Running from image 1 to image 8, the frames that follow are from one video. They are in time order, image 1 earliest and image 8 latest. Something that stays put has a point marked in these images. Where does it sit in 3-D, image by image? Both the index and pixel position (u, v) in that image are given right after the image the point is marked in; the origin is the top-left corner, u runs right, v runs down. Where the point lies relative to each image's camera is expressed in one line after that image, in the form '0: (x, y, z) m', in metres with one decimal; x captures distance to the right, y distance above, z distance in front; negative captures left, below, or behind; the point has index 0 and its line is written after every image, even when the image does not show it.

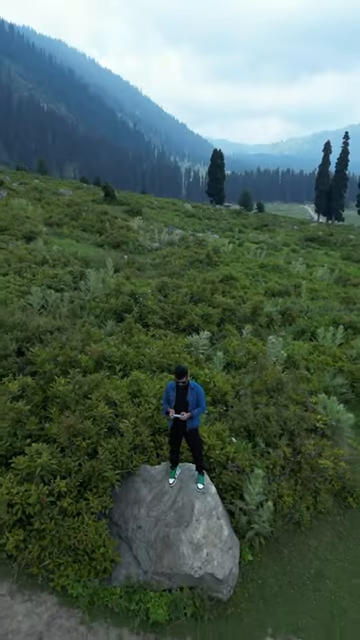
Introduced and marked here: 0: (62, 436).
0: (-3.0, -3.0, +5.3) m
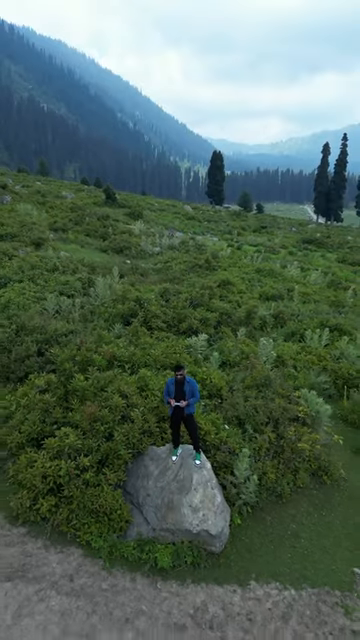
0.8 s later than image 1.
0: (-3.0, -3.2, +6.3) m
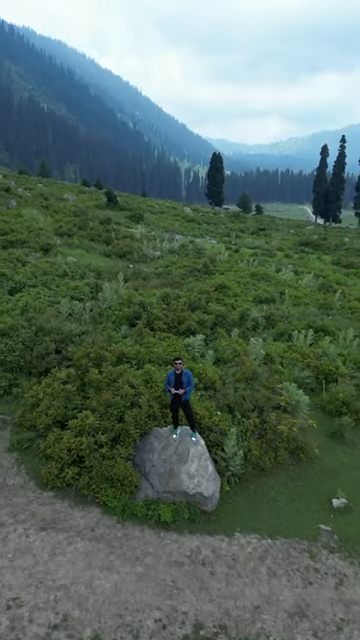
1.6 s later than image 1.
0: (-3.0, -3.3, +7.6) m
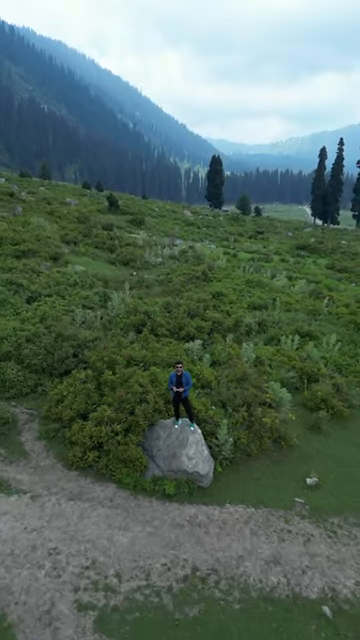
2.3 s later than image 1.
0: (-3.0, -3.8, +9.1) m
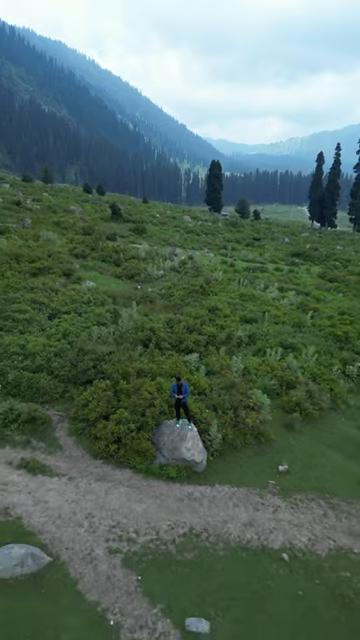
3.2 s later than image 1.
0: (-2.9, -5.1, +11.6) m
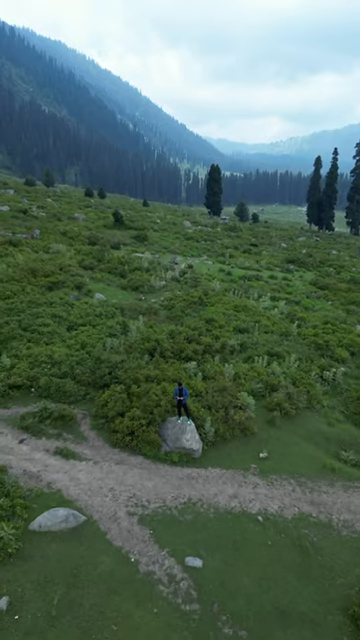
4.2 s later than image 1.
0: (-2.9, -6.3, +14.4) m
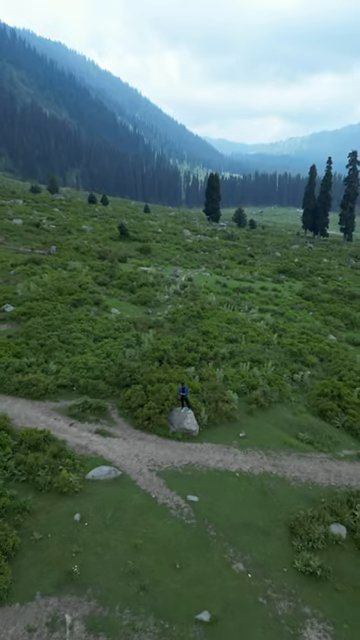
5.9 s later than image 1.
0: (-2.6, -8.1, +20.0) m
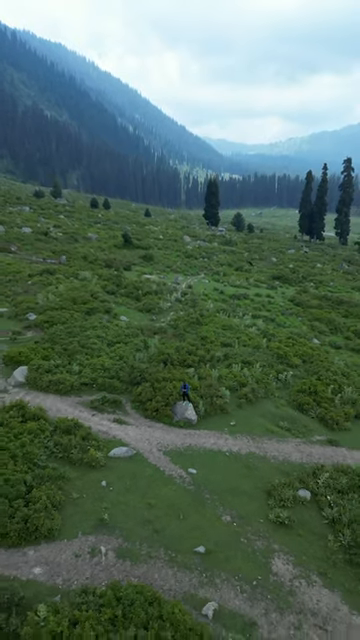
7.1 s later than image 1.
0: (-2.4, -9.3, +24.4) m
